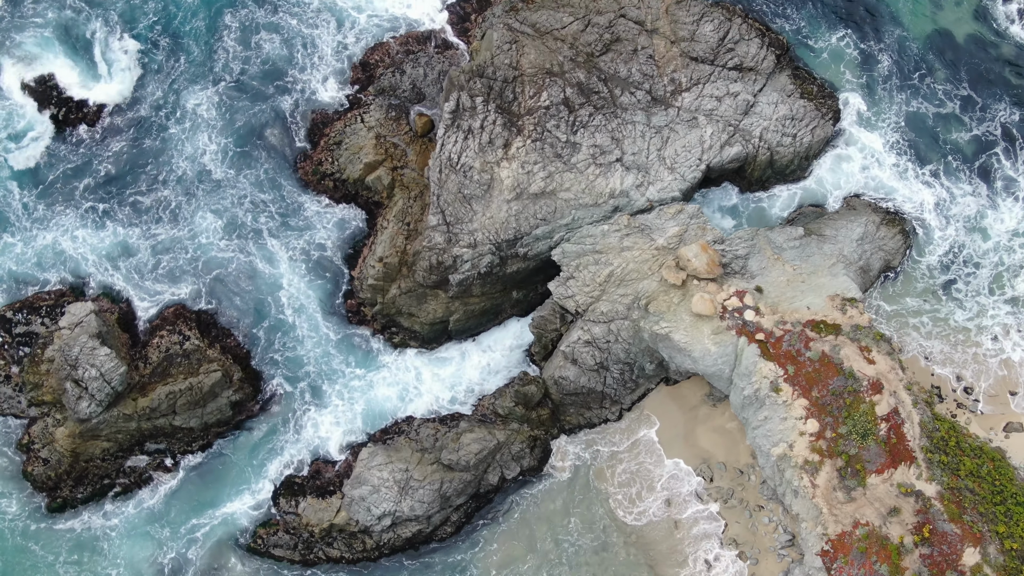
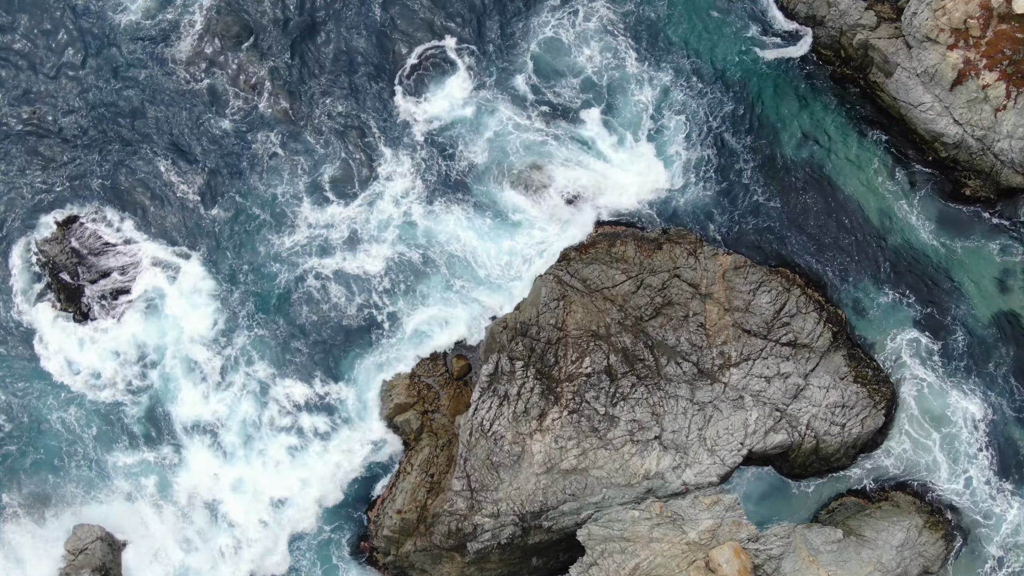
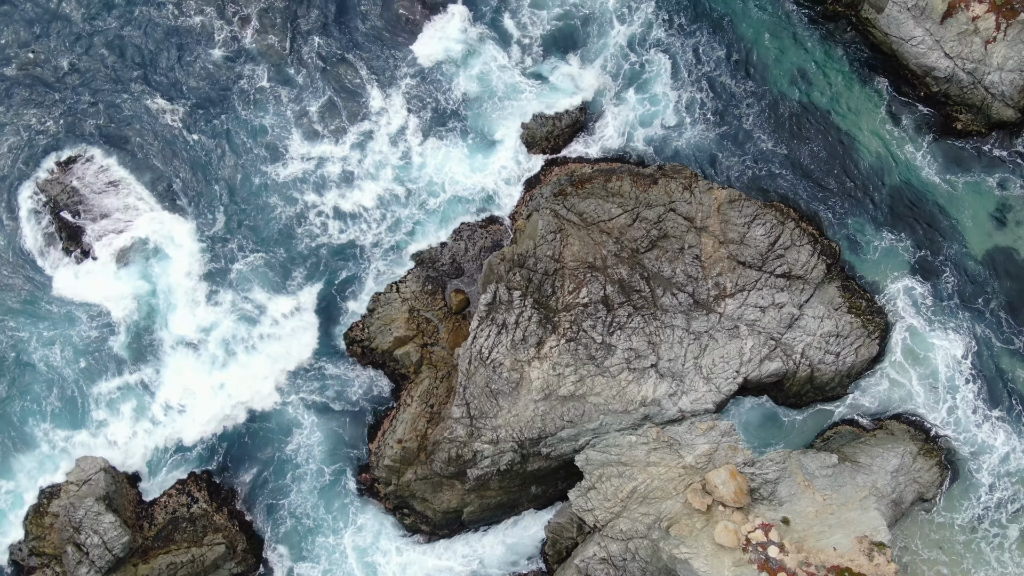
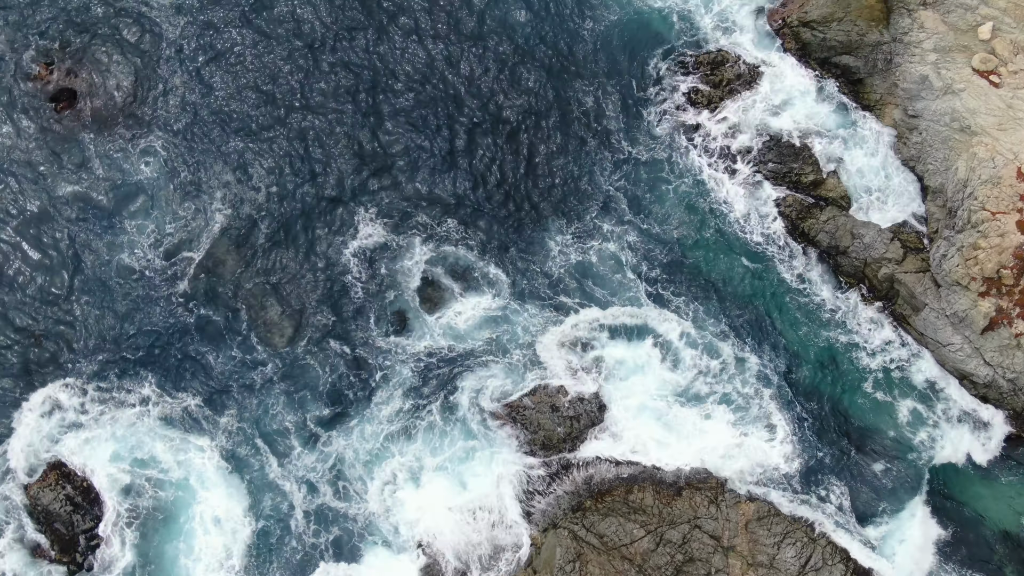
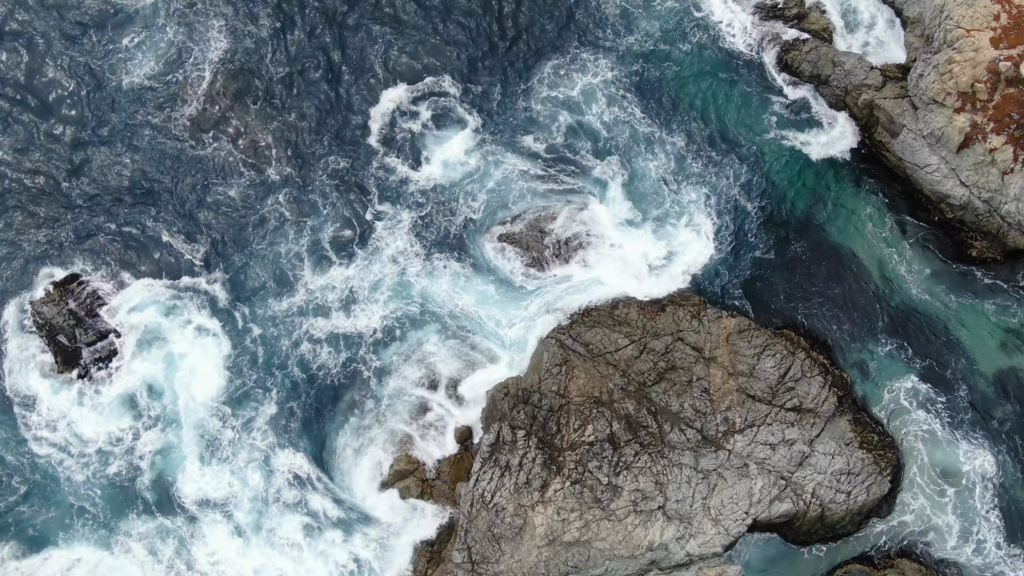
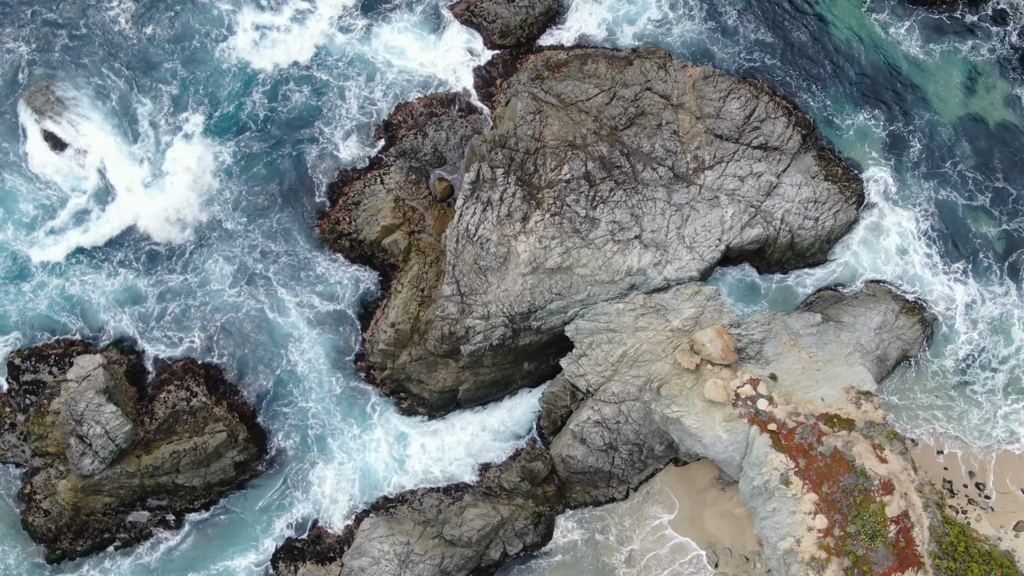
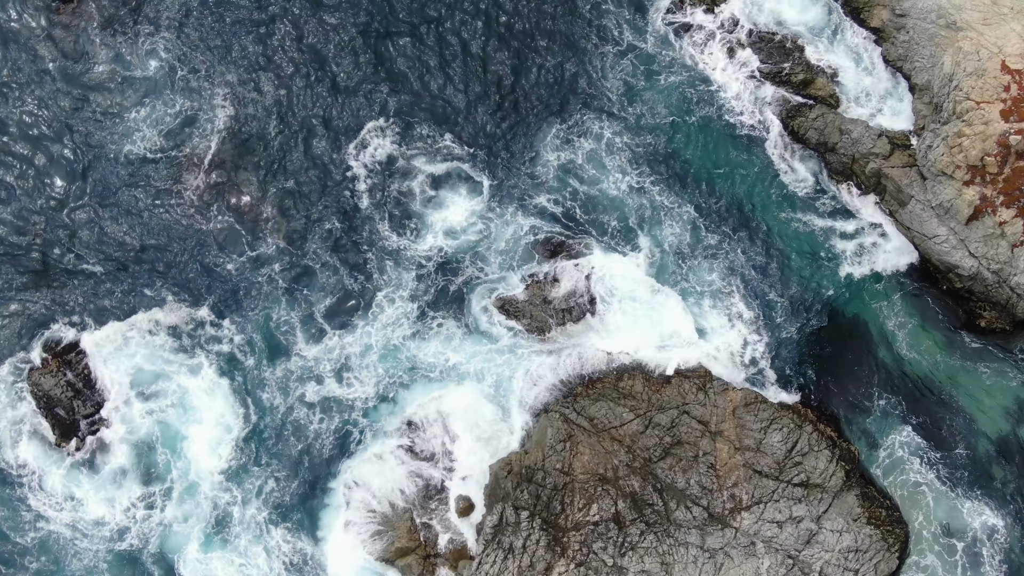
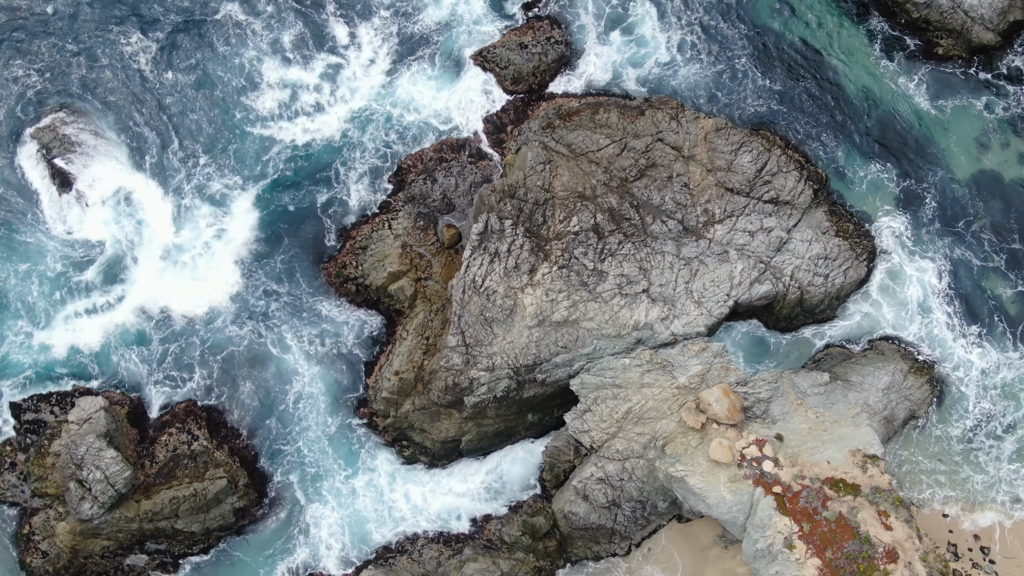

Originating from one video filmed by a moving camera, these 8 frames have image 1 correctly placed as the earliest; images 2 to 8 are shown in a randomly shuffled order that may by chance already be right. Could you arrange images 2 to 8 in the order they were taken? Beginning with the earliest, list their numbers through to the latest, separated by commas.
6, 8, 3, 2, 5, 7, 4
